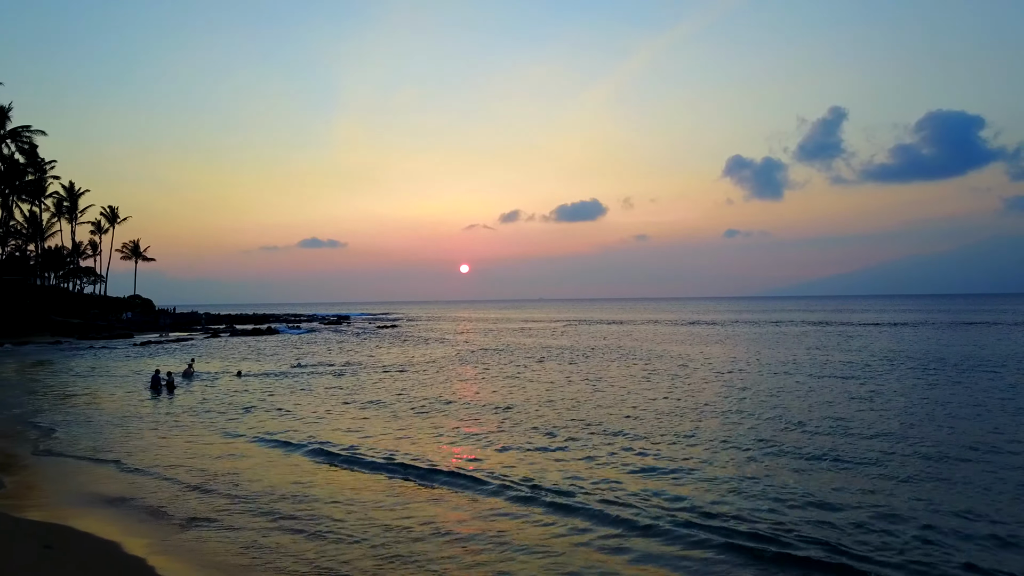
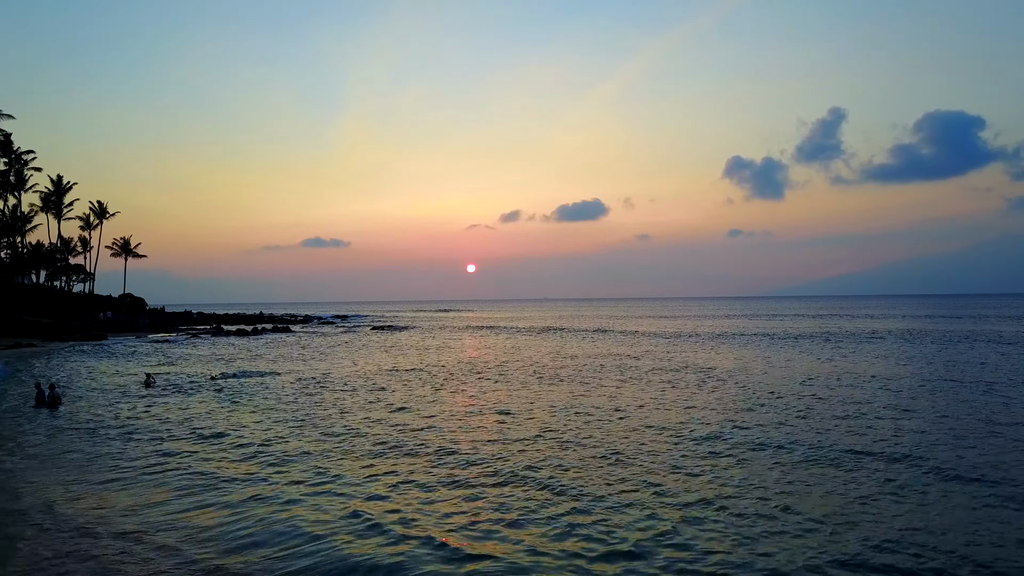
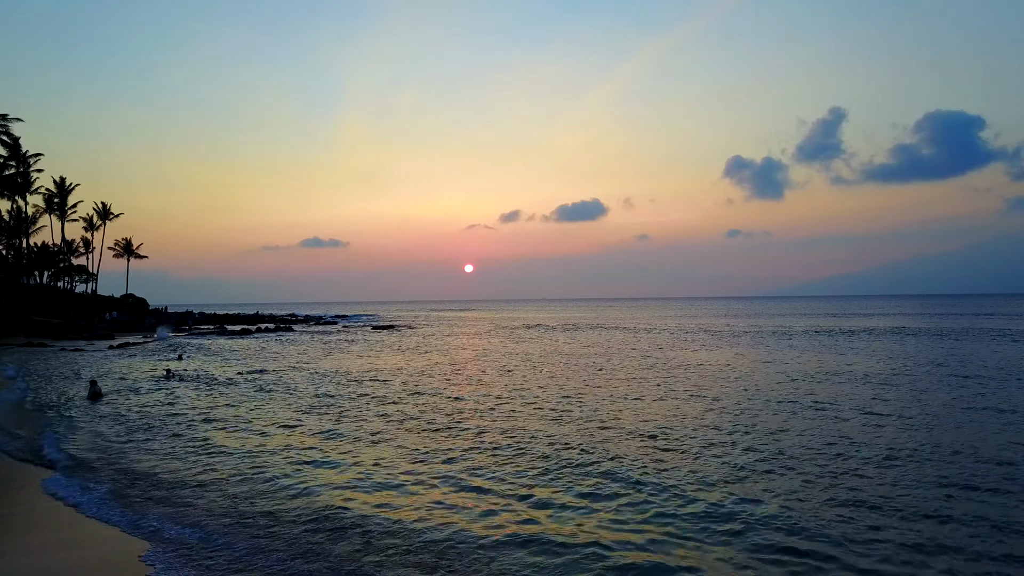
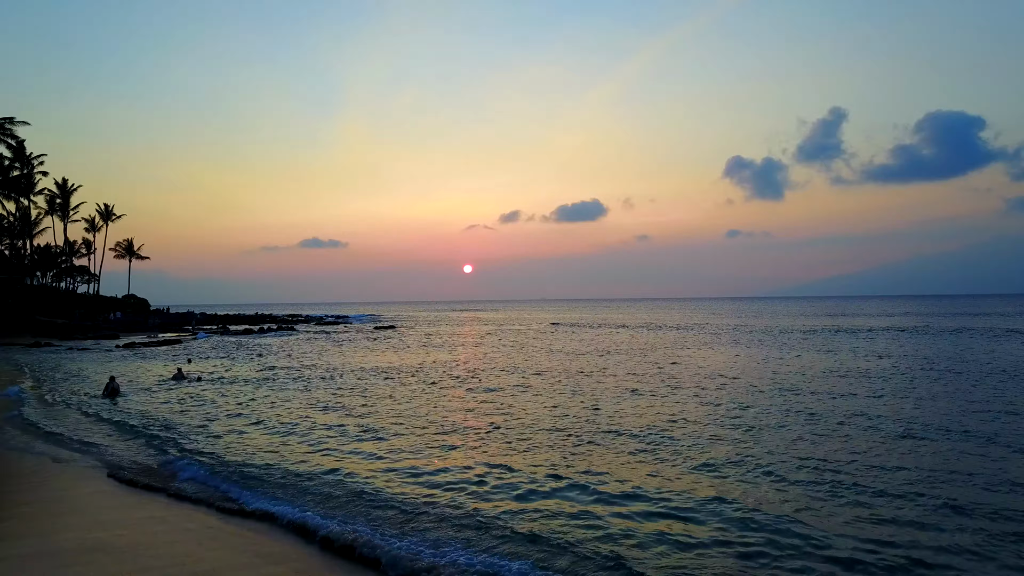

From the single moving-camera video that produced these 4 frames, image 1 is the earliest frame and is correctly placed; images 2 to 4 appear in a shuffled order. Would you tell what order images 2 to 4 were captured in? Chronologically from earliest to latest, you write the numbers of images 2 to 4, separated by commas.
4, 3, 2
